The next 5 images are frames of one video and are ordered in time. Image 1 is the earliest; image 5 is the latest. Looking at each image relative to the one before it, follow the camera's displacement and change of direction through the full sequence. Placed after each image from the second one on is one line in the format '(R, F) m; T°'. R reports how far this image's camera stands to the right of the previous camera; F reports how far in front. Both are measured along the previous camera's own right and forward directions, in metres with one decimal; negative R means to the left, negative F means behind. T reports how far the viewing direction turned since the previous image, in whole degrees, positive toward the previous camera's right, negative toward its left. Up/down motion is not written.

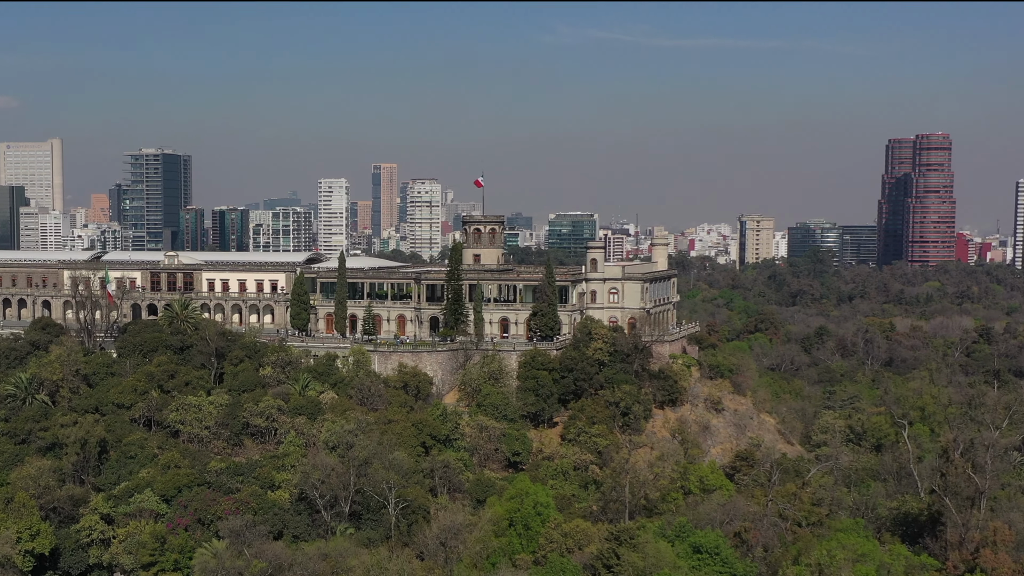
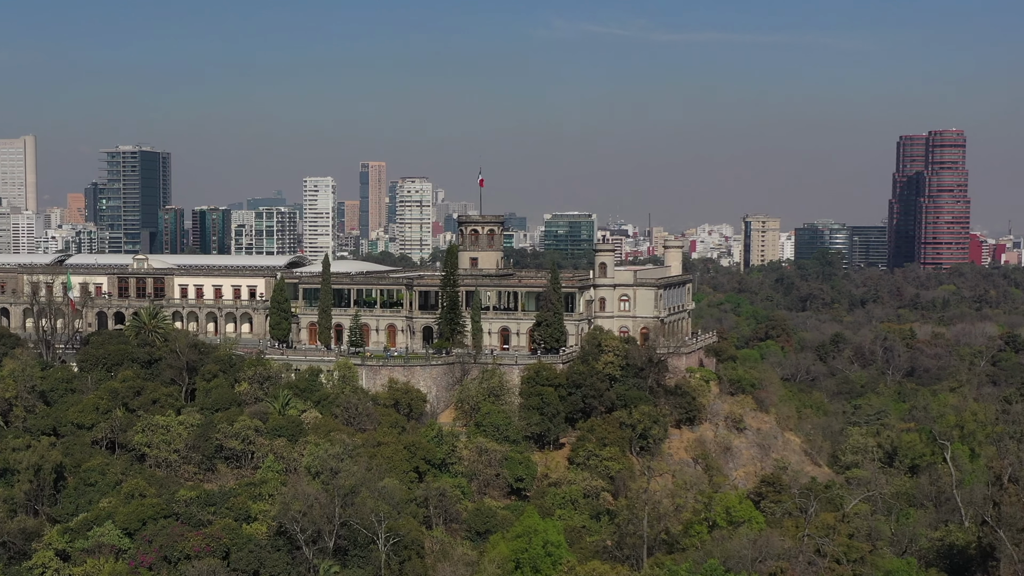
(-0.6, +6.5) m; 0°
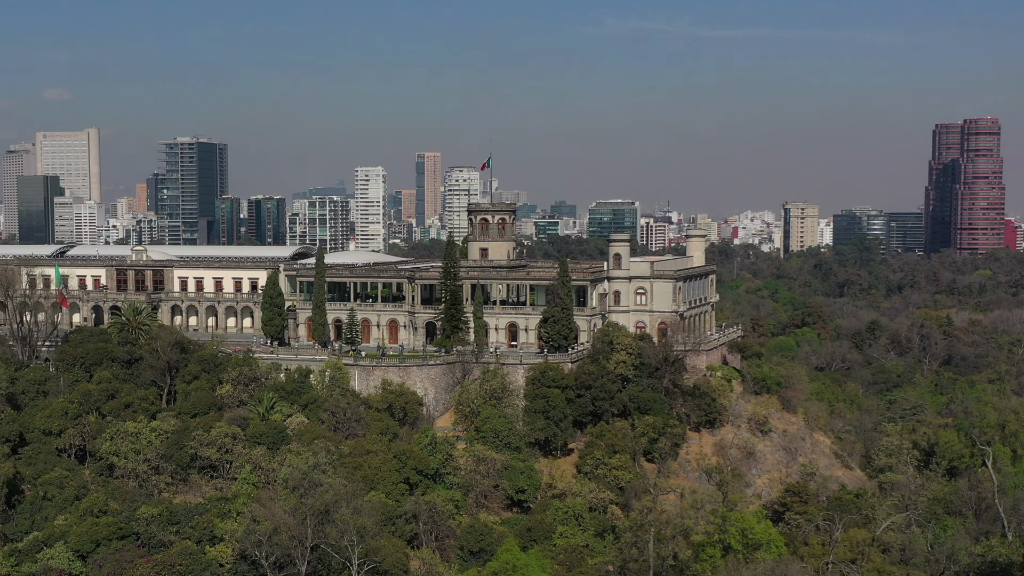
(+2.6, +5.2) m; -3°
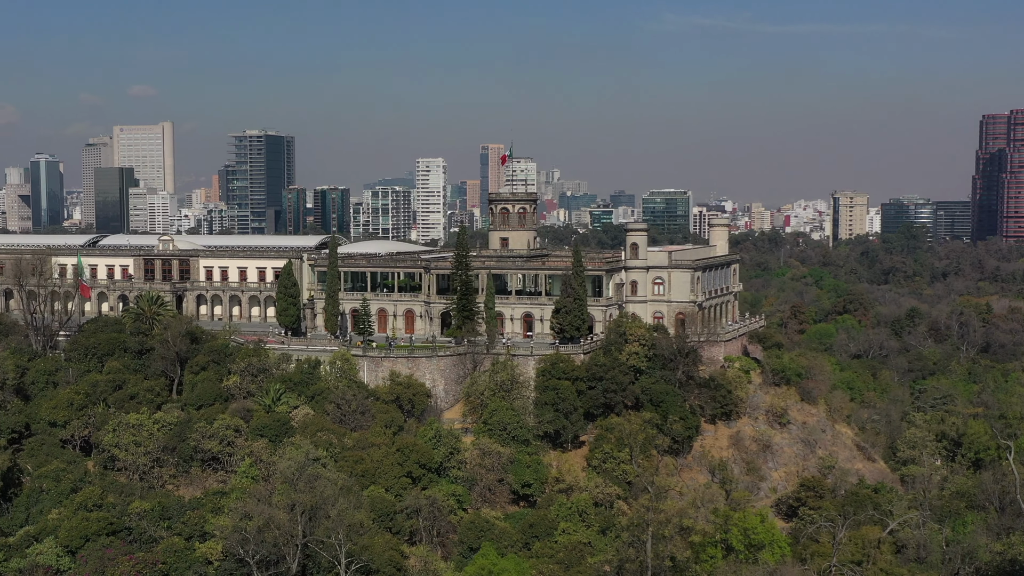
(+2.8, +1.4) m; -3°
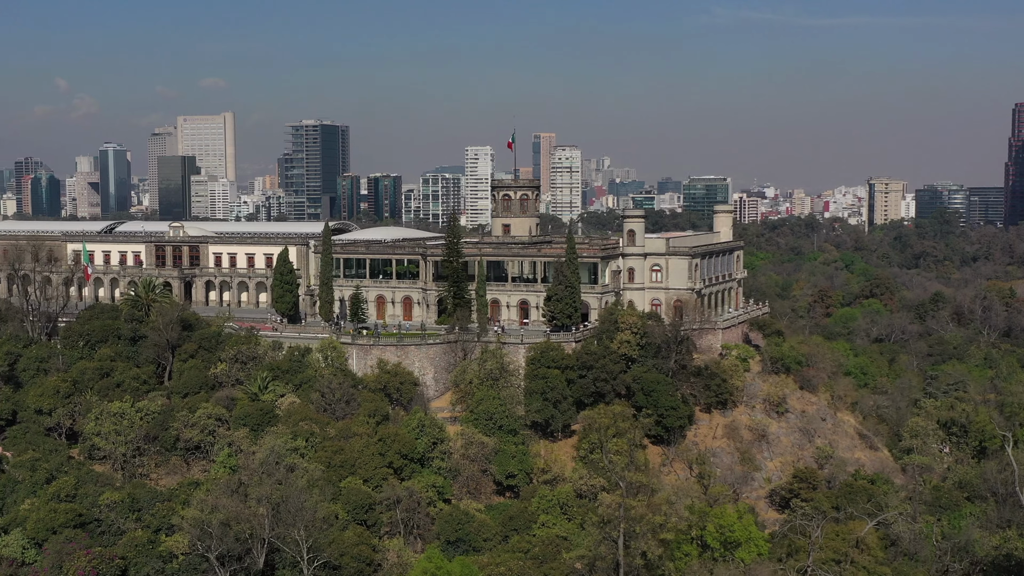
(+3.4, +1.3) m; -3°
